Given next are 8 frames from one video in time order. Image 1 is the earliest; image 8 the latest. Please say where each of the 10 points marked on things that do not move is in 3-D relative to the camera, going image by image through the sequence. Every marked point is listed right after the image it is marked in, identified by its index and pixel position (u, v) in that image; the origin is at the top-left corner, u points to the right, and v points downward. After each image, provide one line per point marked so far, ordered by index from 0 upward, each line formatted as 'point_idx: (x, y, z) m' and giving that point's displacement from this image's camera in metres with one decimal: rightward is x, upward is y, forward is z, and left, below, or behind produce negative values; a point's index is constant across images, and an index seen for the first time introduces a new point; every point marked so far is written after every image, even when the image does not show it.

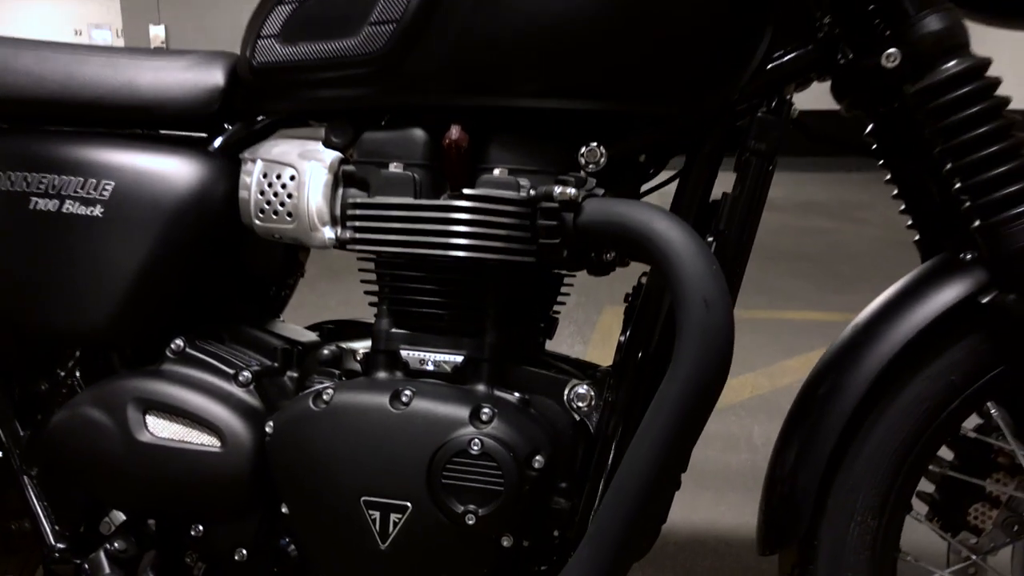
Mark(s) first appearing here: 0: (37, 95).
0: (-0.5, +0.2, +0.9) m
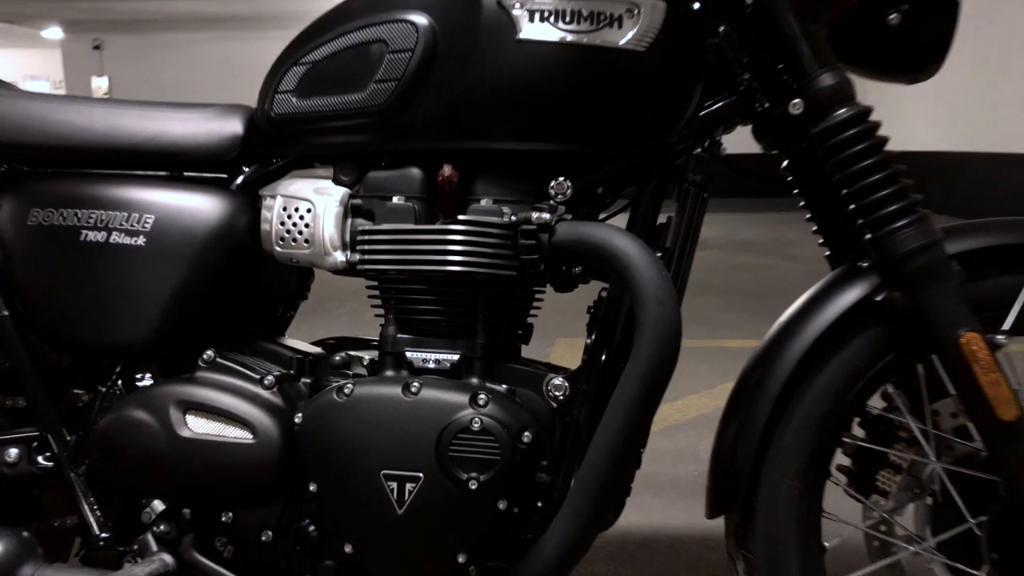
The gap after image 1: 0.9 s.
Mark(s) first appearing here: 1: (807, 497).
0: (-0.5, +0.2, +1.0) m
1: (+0.3, -0.2, +0.9) m
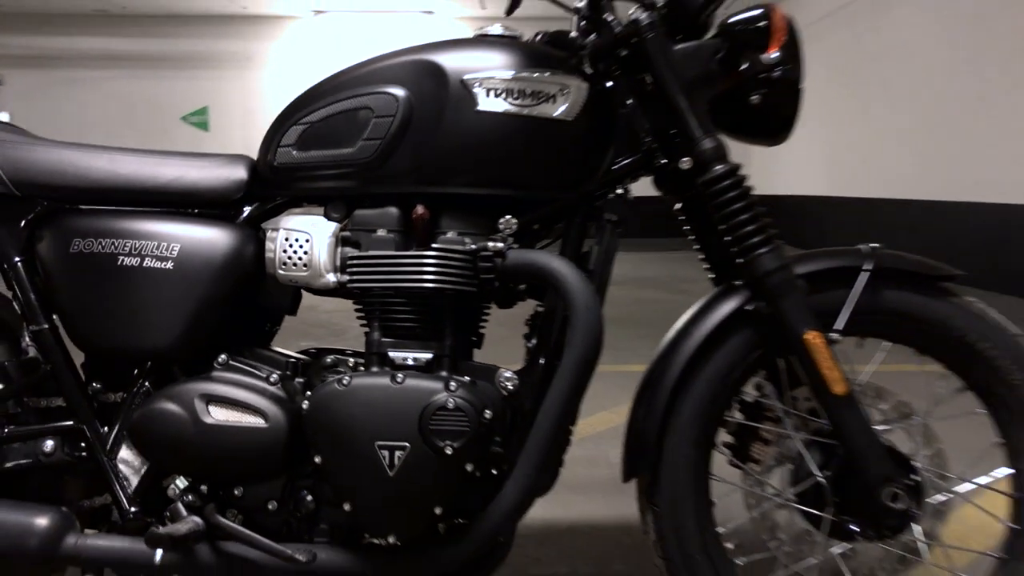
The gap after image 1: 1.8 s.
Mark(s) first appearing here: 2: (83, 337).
0: (-0.5, +0.1, +1.2) m
1: (+0.3, -0.2, +1.2) m
2: (-0.6, -0.1, +1.2) m
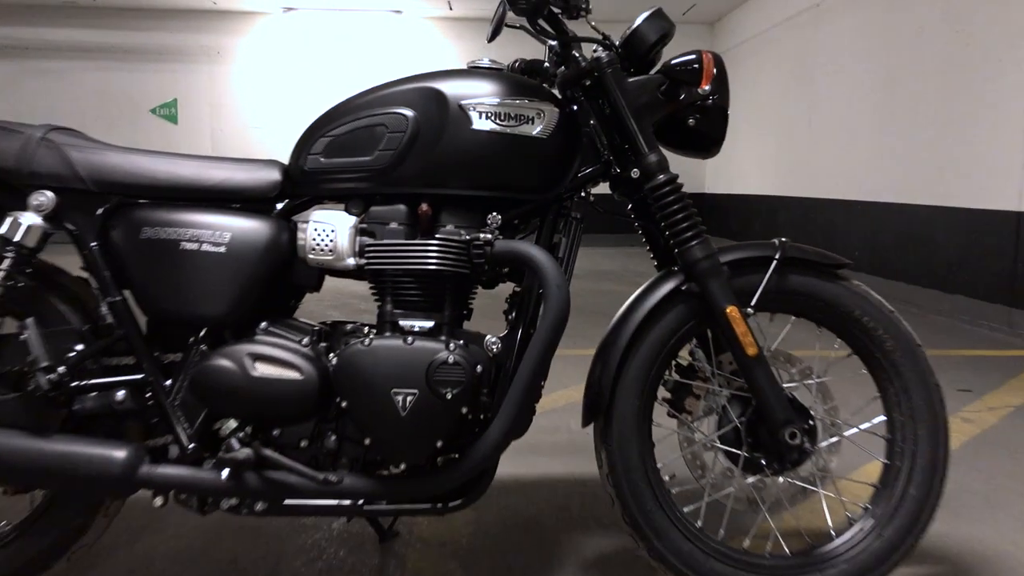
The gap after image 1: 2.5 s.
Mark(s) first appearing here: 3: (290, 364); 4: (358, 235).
0: (-0.6, +0.2, +1.5) m
1: (+0.2, -0.2, +1.5) m
2: (-0.6, 0.0, +1.5) m
3: (-0.4, -0.1, +1.4) m
4: (-0.3, +0.1, +1.5) m
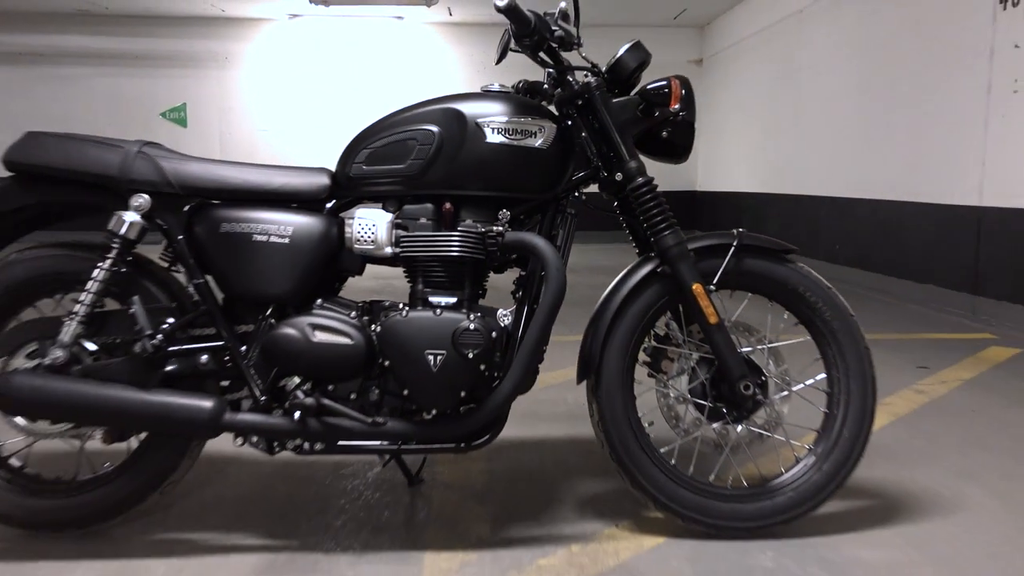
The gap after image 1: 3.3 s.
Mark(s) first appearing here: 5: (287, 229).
0: (-0.6, +0.2, +1.8) m
1: (+0.3, -0.2, +1.9) m
2: (-0.6, 0.0, +1.8) m
3: (-0.3, -0.1, +1.7) m
4: (-0.2, +0.1, +1.8) m
5: (-0.5, +0.1, +1.8) m
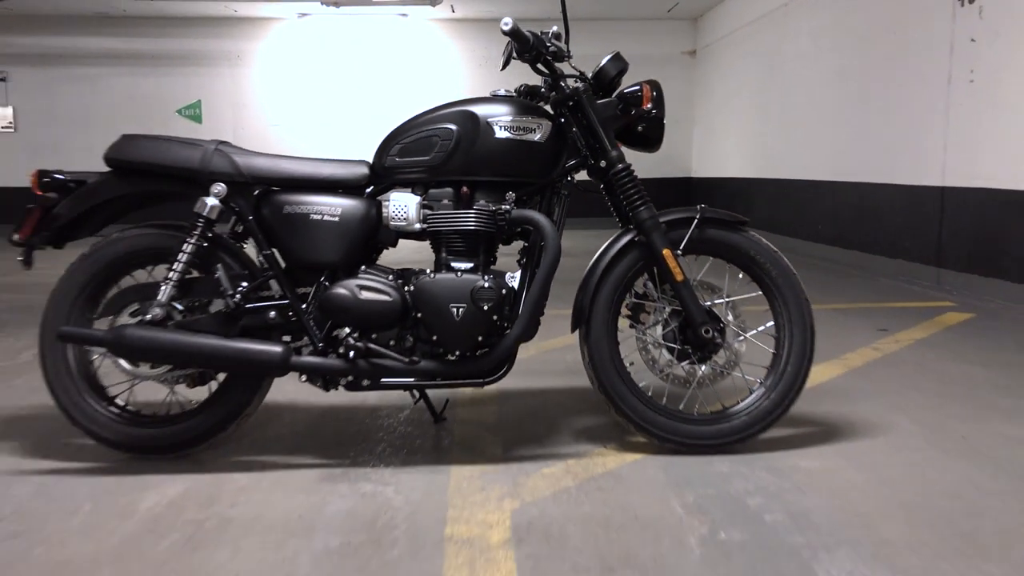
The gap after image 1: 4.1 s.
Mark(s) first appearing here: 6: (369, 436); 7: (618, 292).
0: (-0.5, +0.3, +2.2) m
1: (+0.3, -0.1, +2.3) m
2: (-0.6, +0.1, +2.2) m
3: (-0.3, 0.0, +2.2) m
4: (-0.2, +0.2, +2.2) m
5: (-0.5, +0.2, +2.2) m
6: (-0.4, -0.4, +2.4) m
7: (+0.3, 0.0, +2.3) m
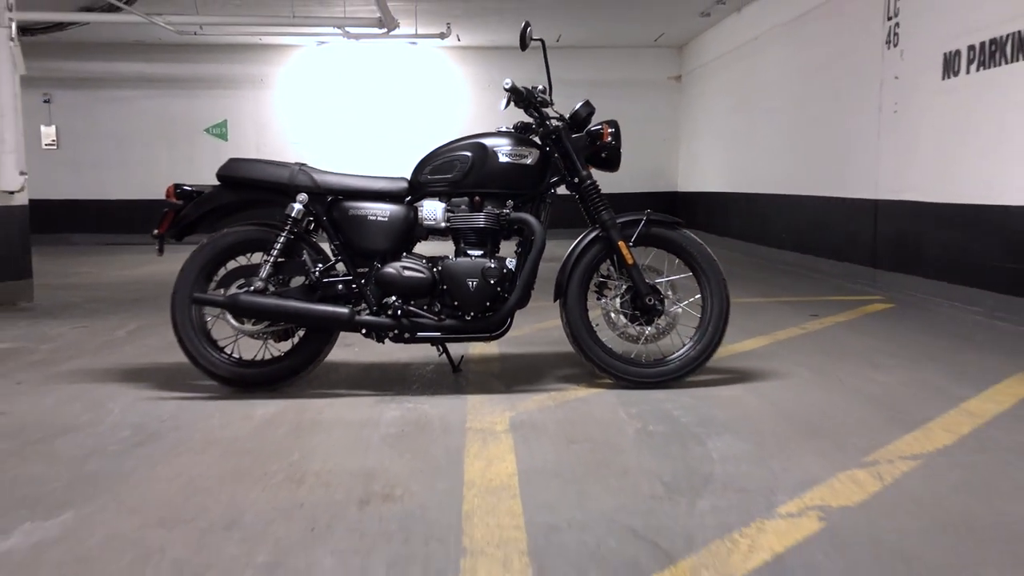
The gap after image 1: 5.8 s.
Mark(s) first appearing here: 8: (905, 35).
0: (-0.6, +0.4, +3.1) m
1: (+0.3, 0.0, +3.2) m
2: (-0.6, +0.1, +3.1) m
3: (-0.3, +0.1, +3.0) m
4: (-0.2, +0.3, +3.1) m
5: (-0.5, +0.3, +3.1) m
6: (-0.4, -0.4, +3.3) m
7: (+0.3, +0.1, +3.2) m
8: (+2.5, +1.6, +5.4) m
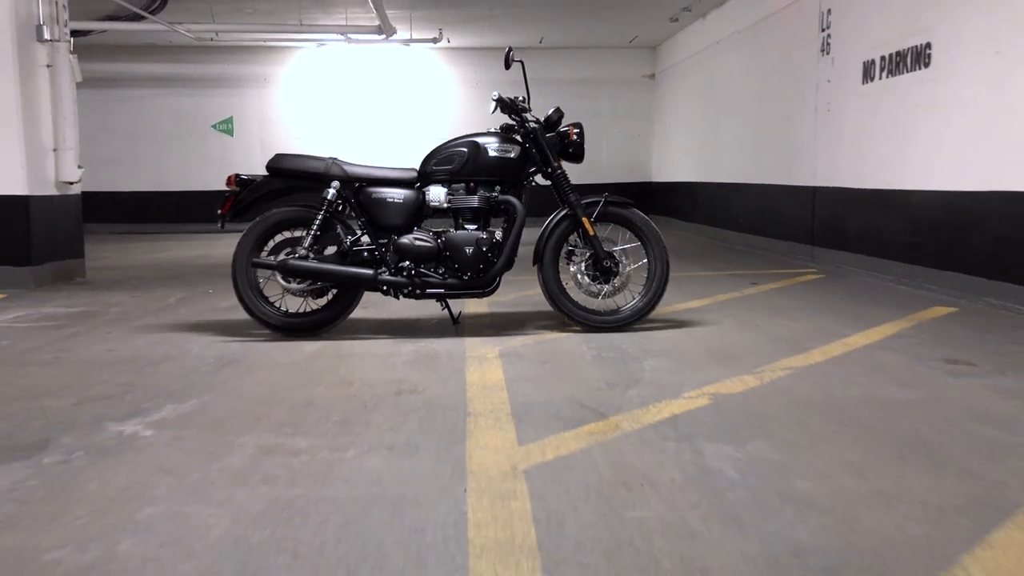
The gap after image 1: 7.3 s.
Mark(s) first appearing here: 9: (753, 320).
0: (-0.6, +0.5, +4.0) m
1: (+0.2, +0.1, +4.1) m
2: (-0.6, +0.3, +4.0) m
3: (-0.4, +0.2, +3.9) m
4: (-0.3, +0.4, +4.0) m
5: (-0.5, +0.4, +4.0) m
6: (-0.5, -0.2, +4.2) m
7: (+0.2, +0.2, +4.1) m
8: (+2.4, +1.8, +6.3) m
9: (+1.2, -0.2, +4.3) m
